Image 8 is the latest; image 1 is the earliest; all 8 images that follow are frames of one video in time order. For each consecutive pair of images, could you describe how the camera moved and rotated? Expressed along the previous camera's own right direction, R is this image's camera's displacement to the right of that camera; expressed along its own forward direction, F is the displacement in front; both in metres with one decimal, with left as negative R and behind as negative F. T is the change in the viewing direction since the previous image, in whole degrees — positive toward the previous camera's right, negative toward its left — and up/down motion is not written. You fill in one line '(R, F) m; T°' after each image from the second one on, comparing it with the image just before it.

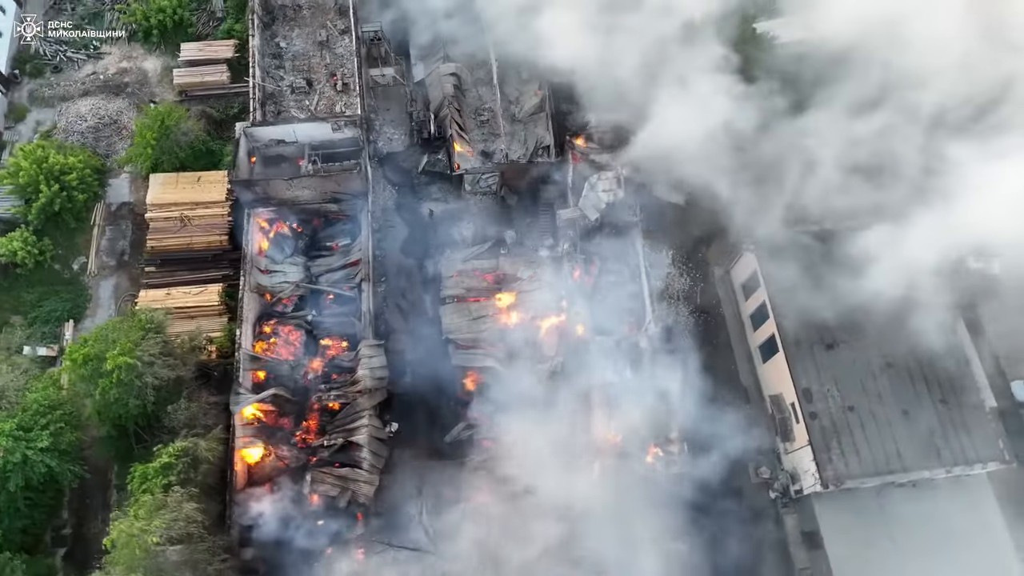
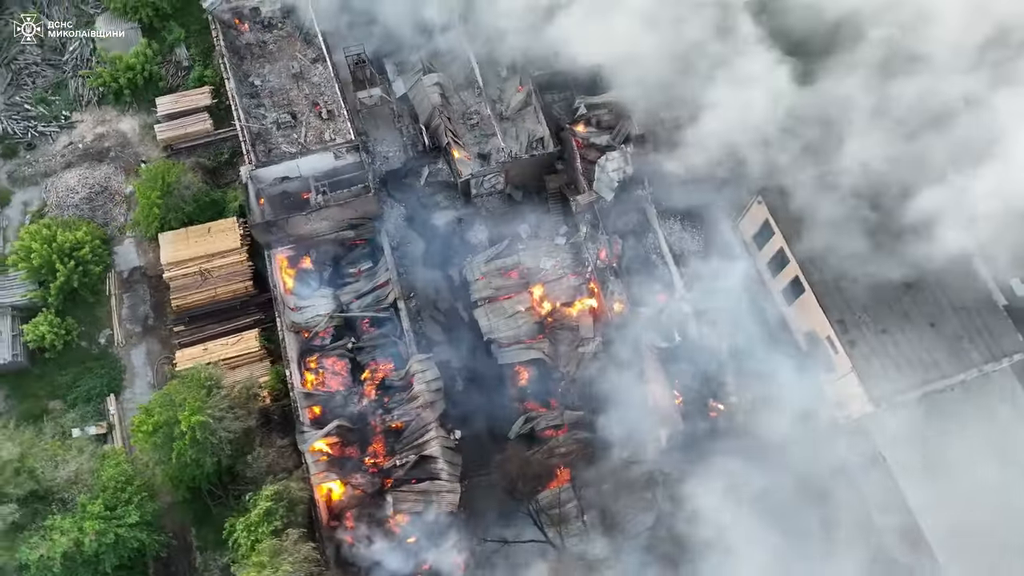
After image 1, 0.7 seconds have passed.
(-3.0, -0.5) m; +4°
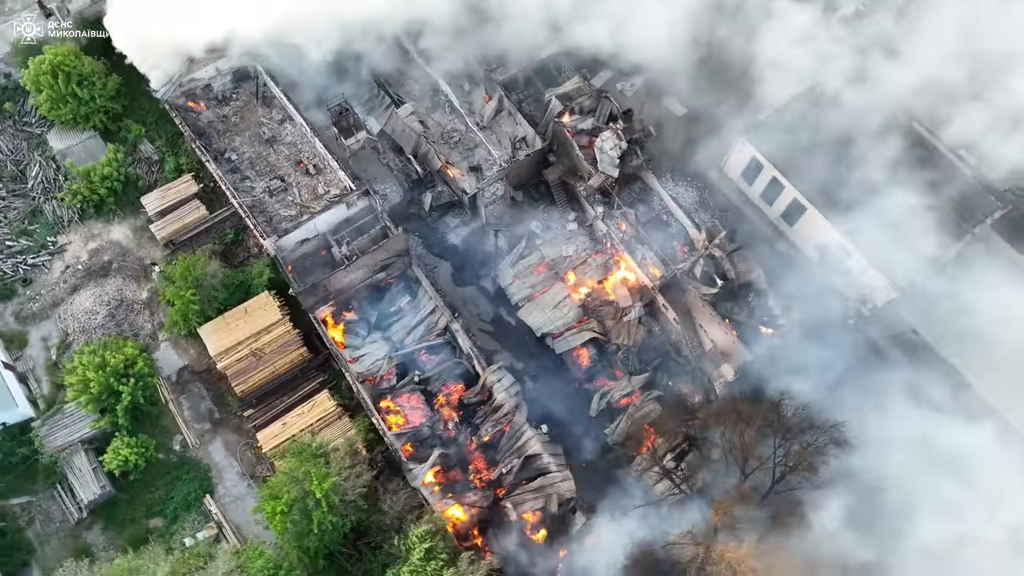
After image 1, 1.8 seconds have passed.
(-4.4, -1.1) m; +6°
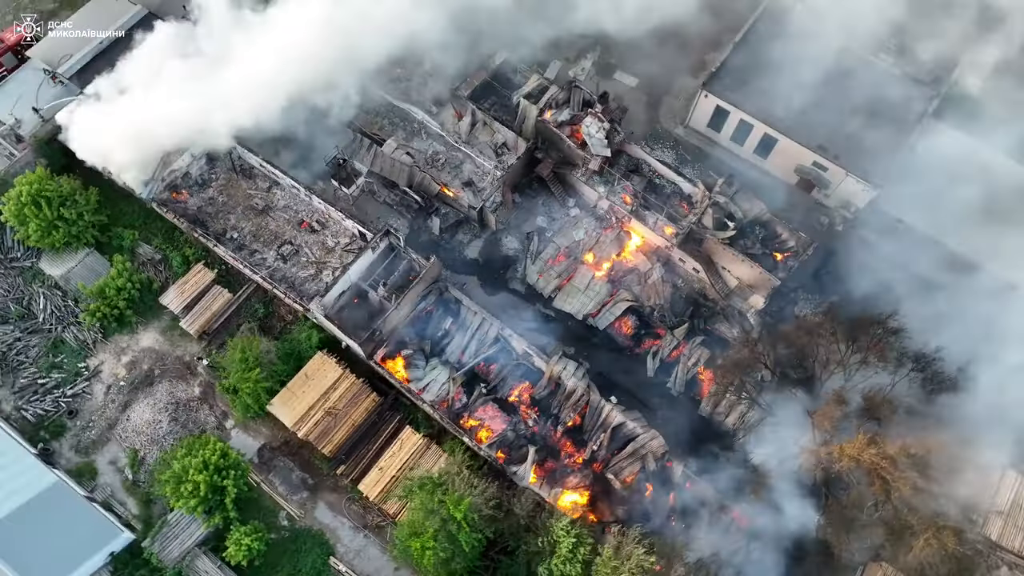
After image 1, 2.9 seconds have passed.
(-4.4, -1.3) m; +6°
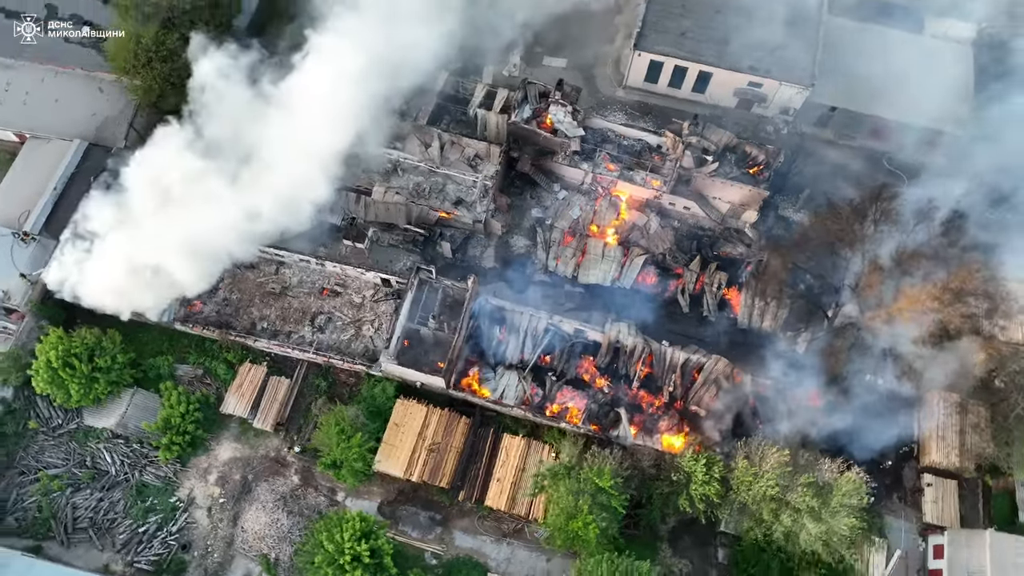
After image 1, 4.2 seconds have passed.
(-5.4, -1.5) m; +8°
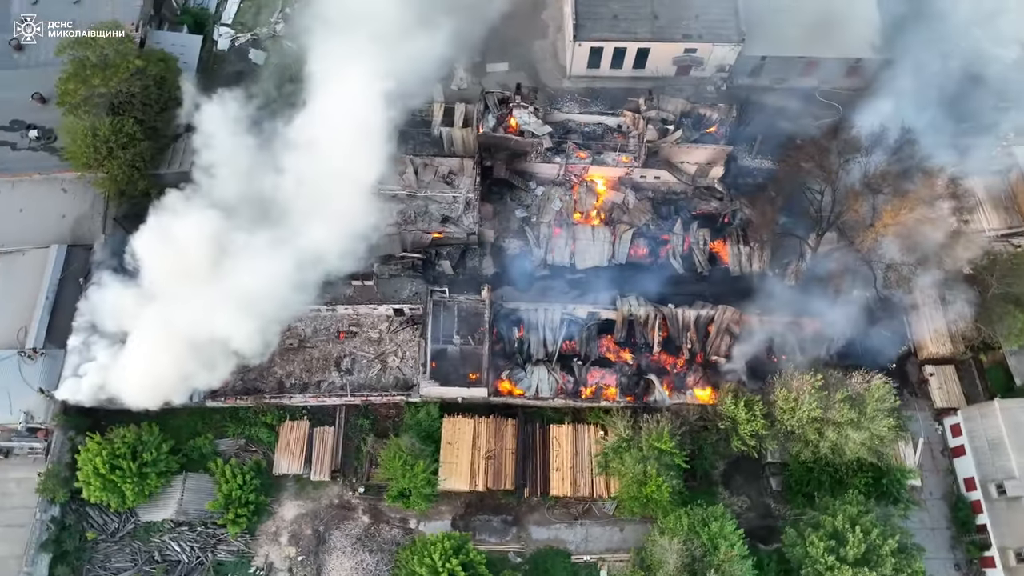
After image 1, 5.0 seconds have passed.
(-3.2, -1.2) m; +5°
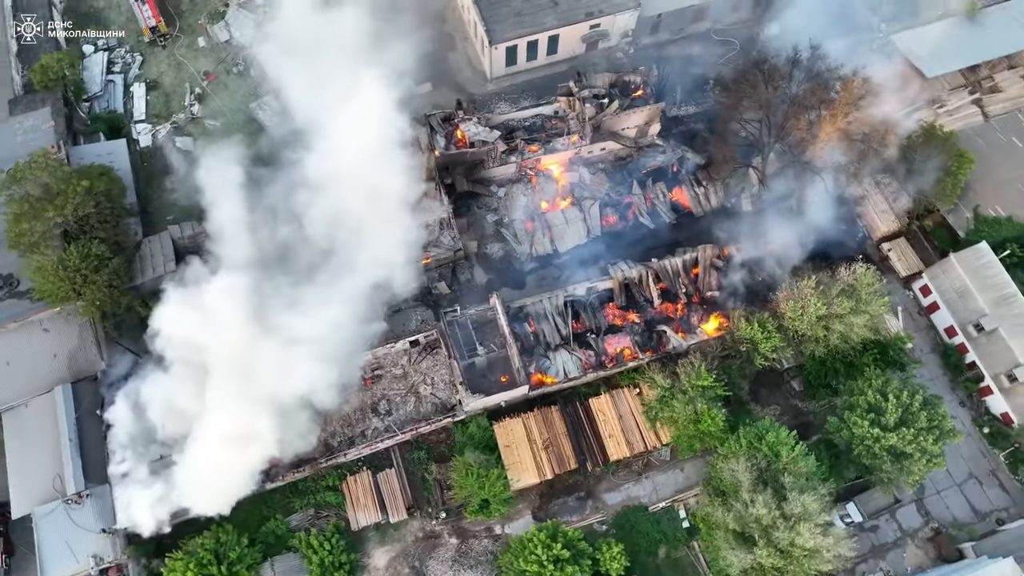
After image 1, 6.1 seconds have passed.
(-3.9, -1.4) m; +7°
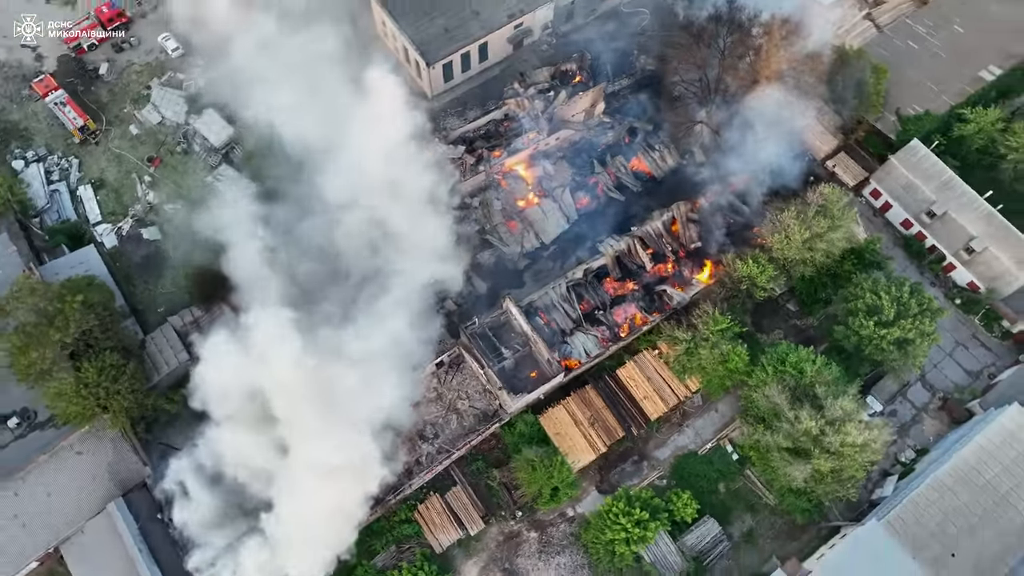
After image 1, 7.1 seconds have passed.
(-3.8, -1.3) m; +6°
